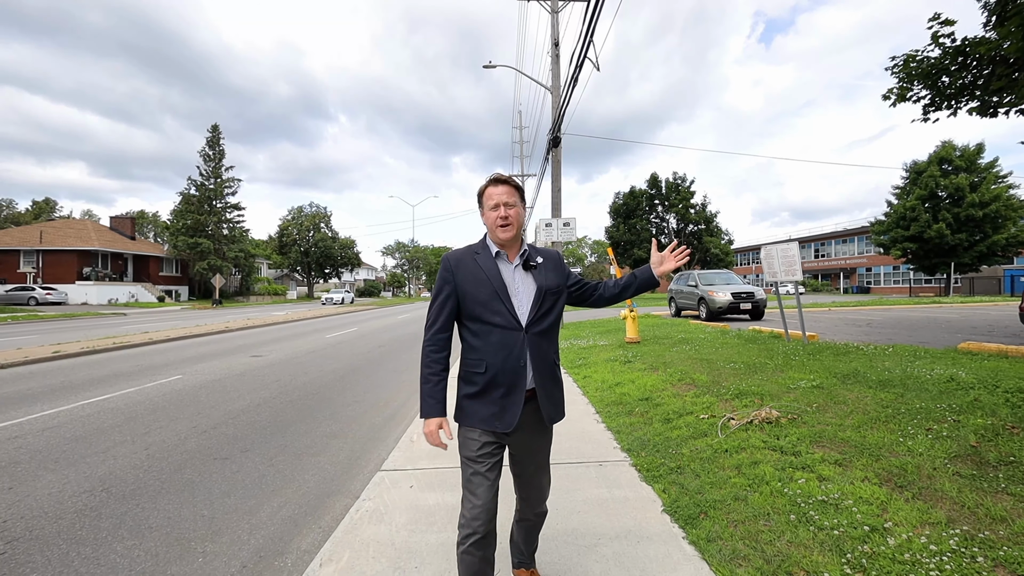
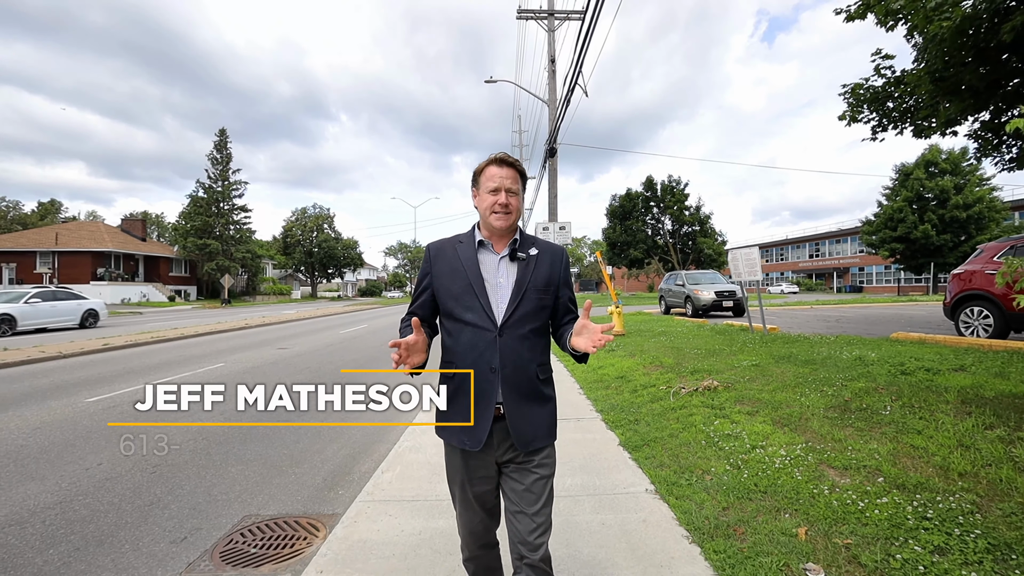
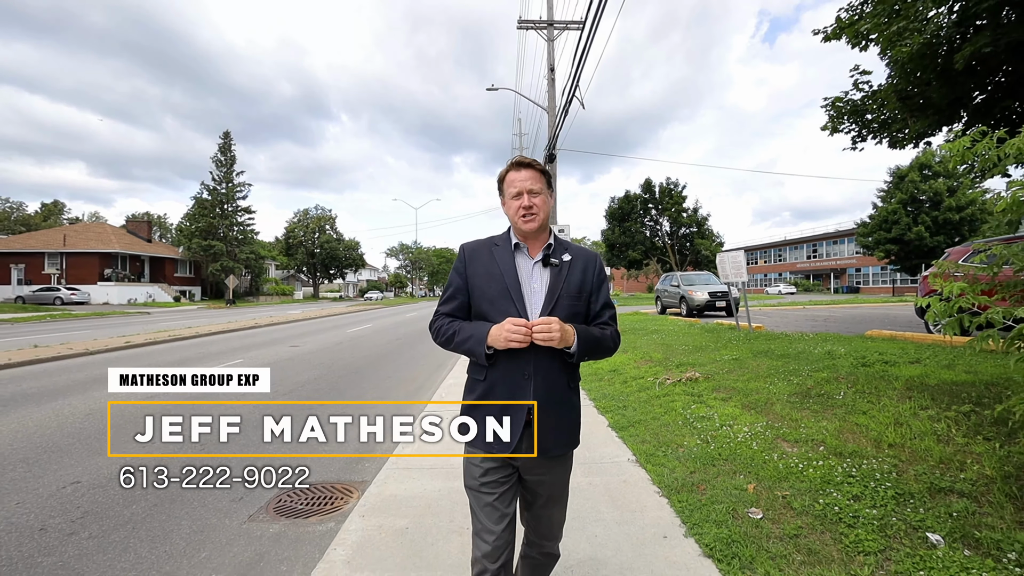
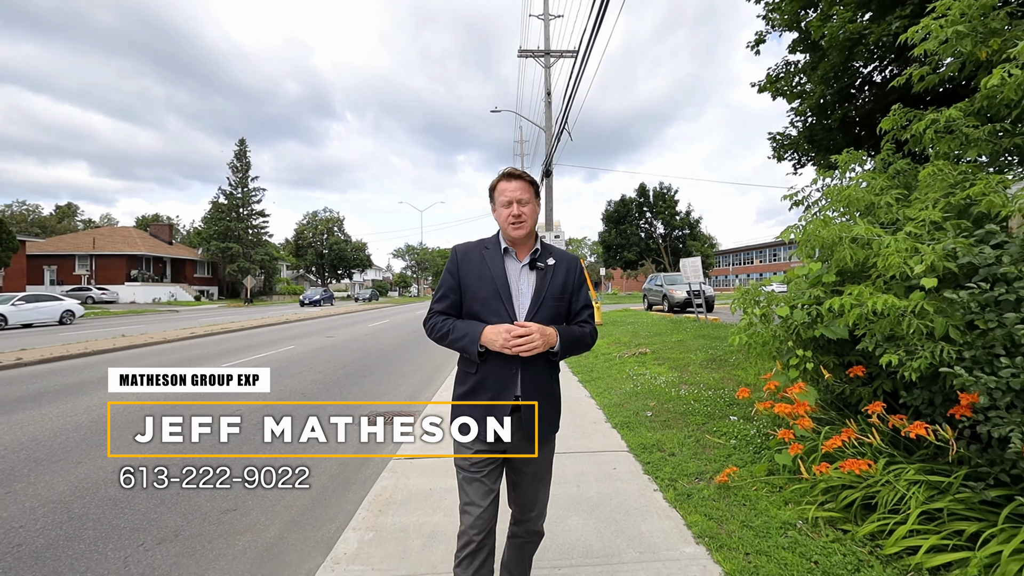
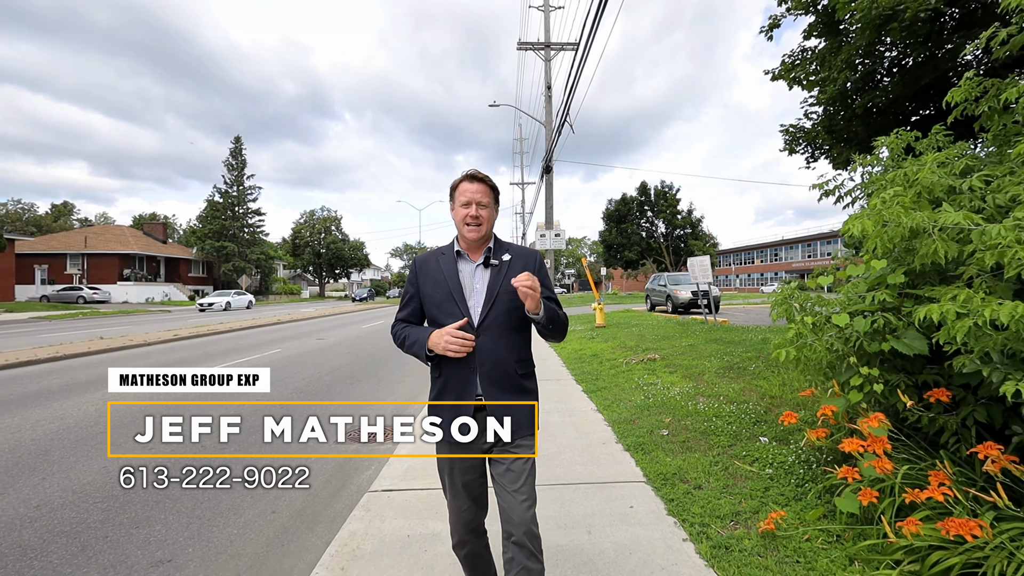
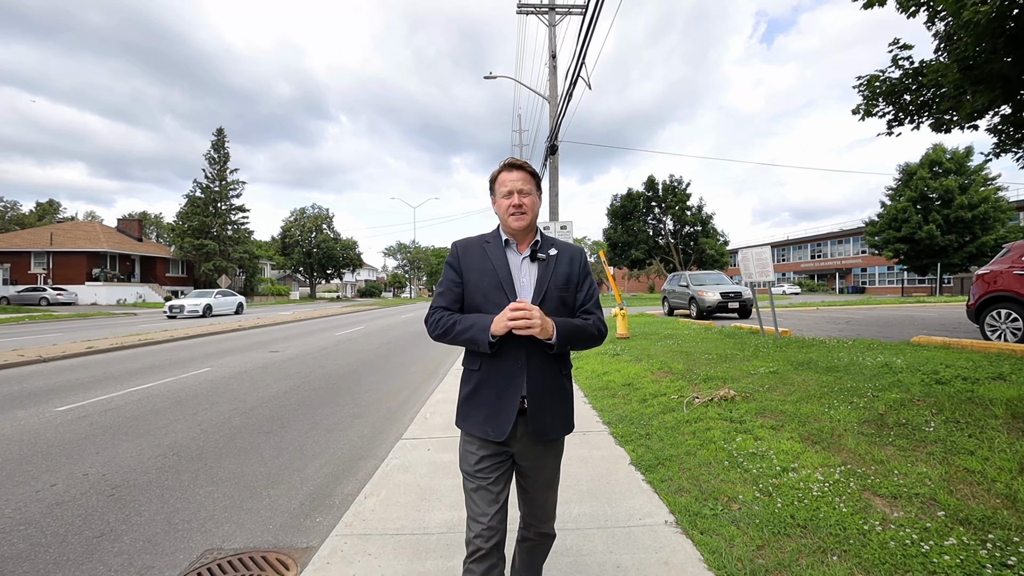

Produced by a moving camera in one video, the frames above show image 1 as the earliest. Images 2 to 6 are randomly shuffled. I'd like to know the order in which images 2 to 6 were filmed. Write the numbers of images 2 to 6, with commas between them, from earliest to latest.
6, 2, 3, 5, 4
